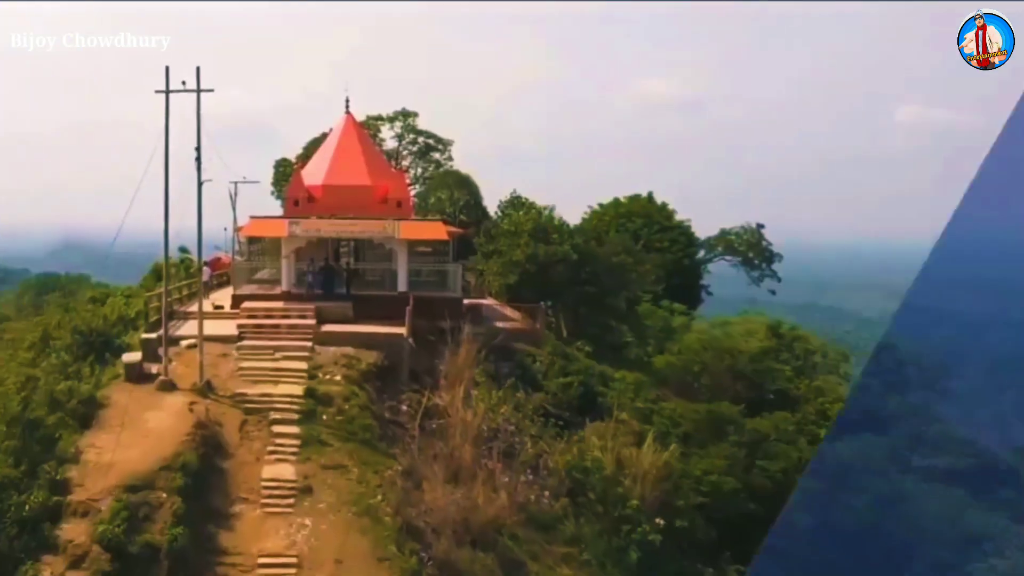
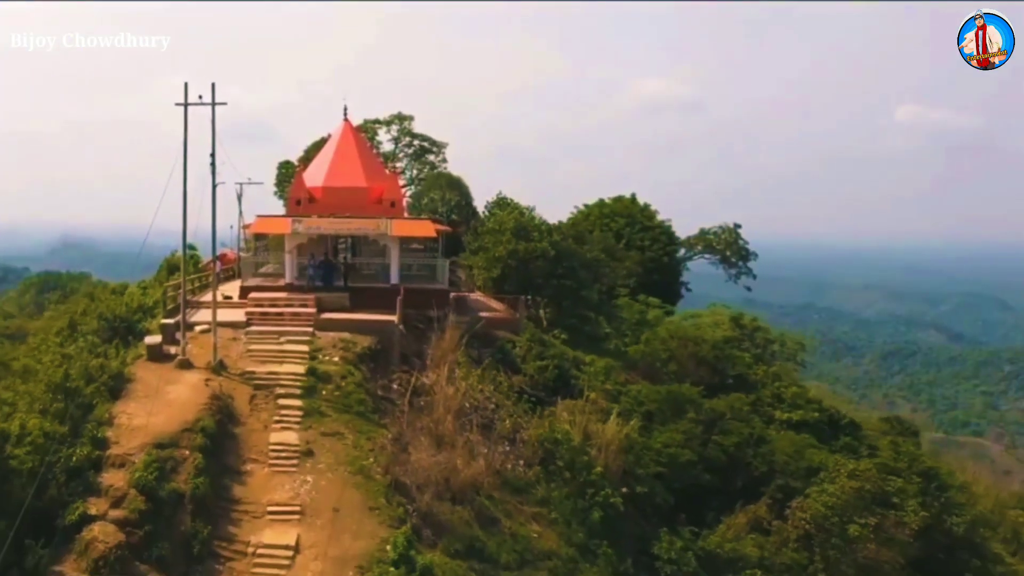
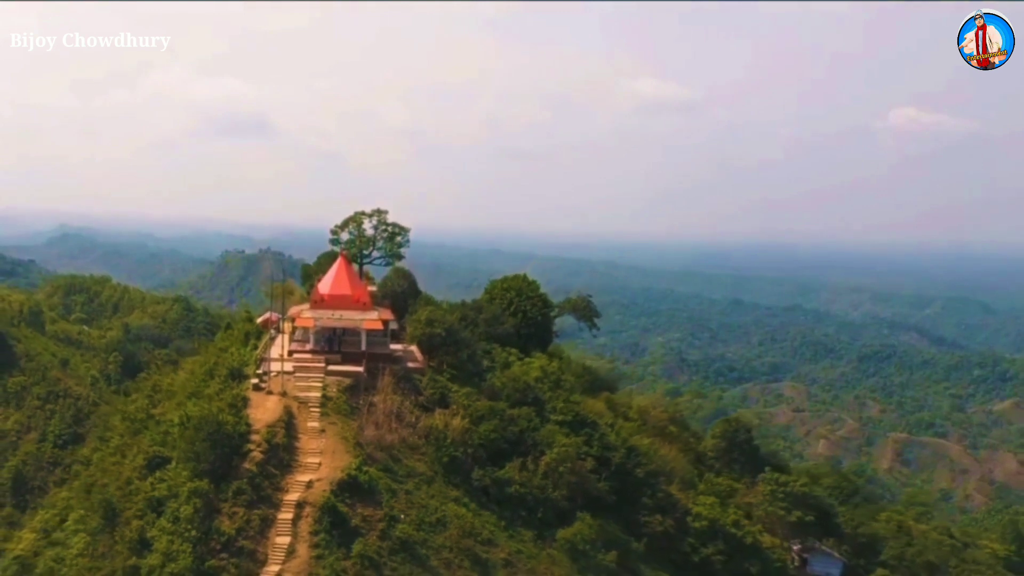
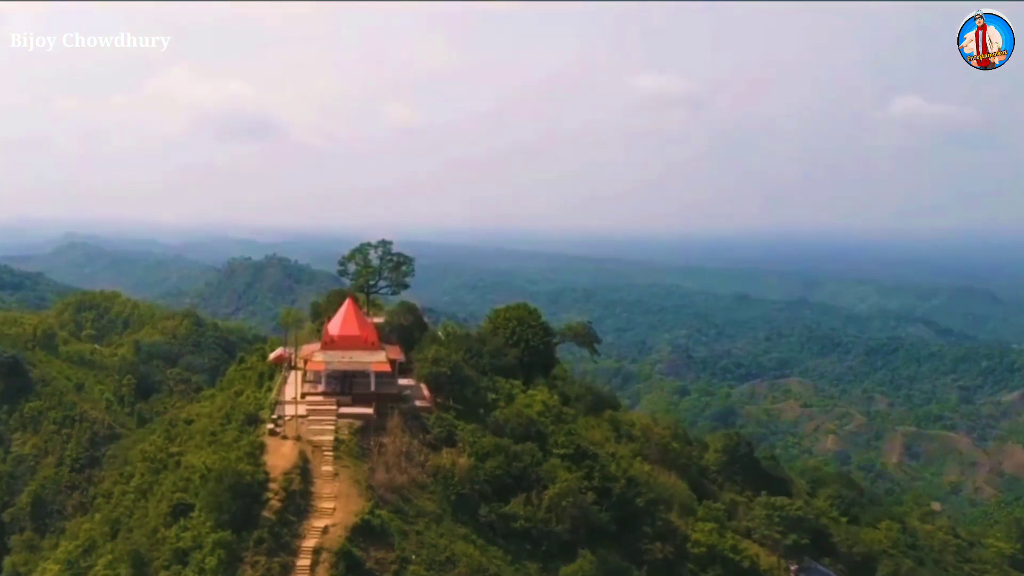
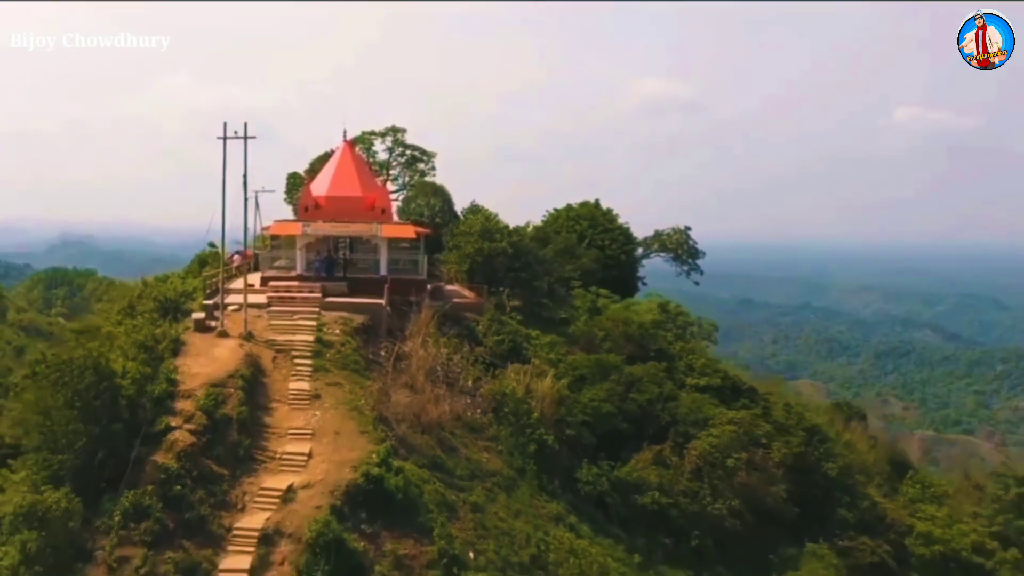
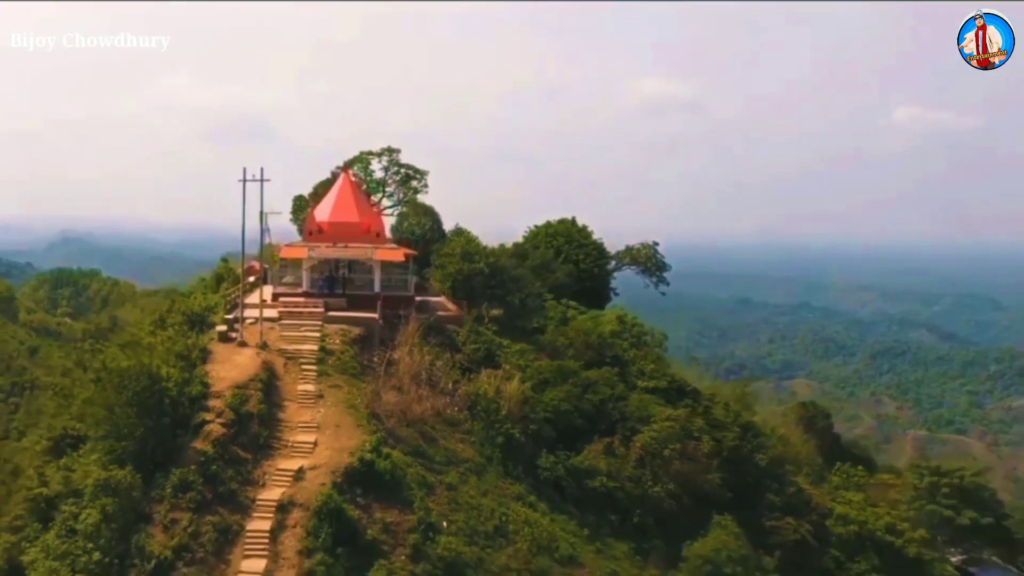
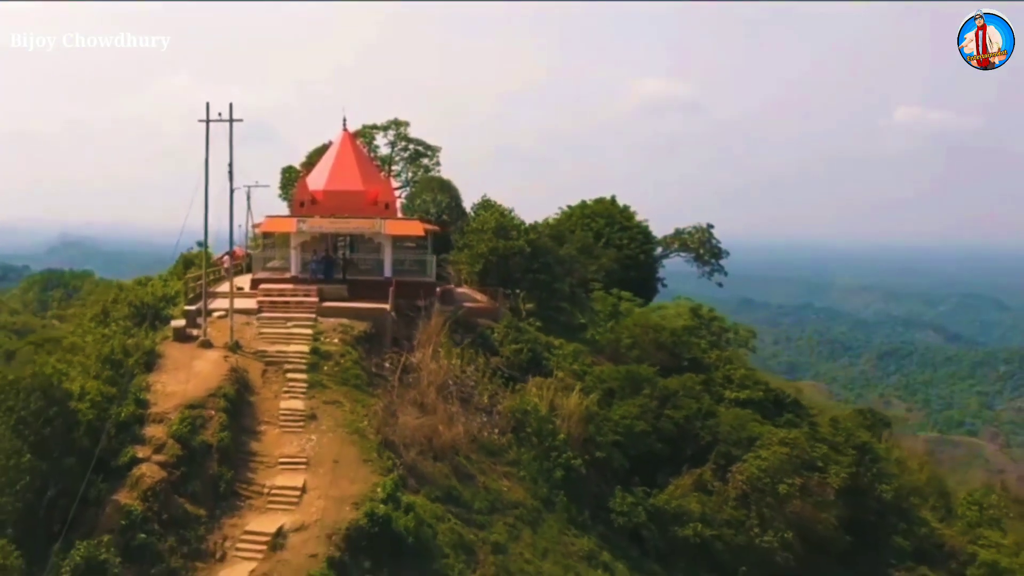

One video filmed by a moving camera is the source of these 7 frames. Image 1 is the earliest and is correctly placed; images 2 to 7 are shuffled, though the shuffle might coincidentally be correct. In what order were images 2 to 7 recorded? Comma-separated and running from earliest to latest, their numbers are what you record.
2, 7, 5, 6, 3, 4
